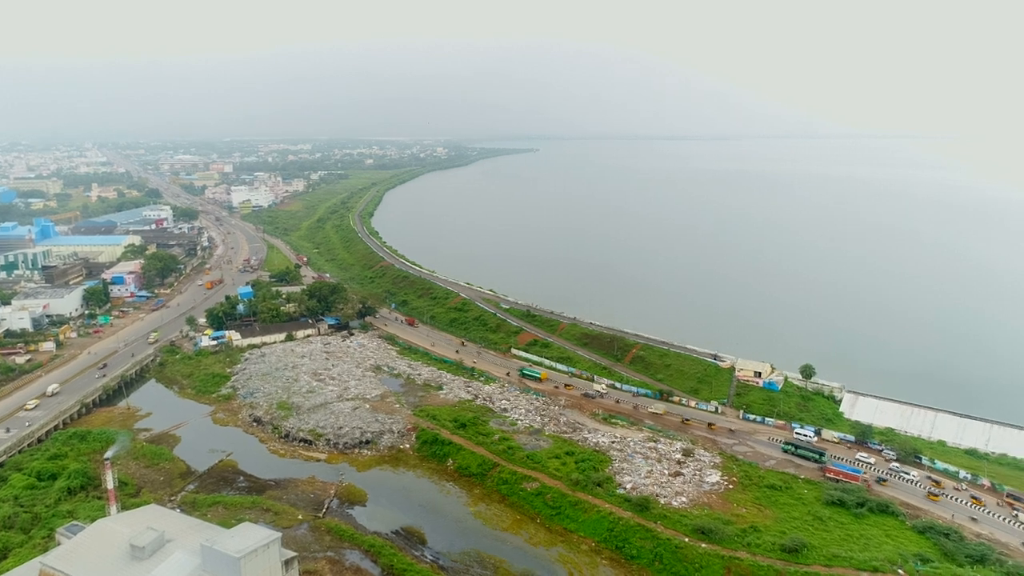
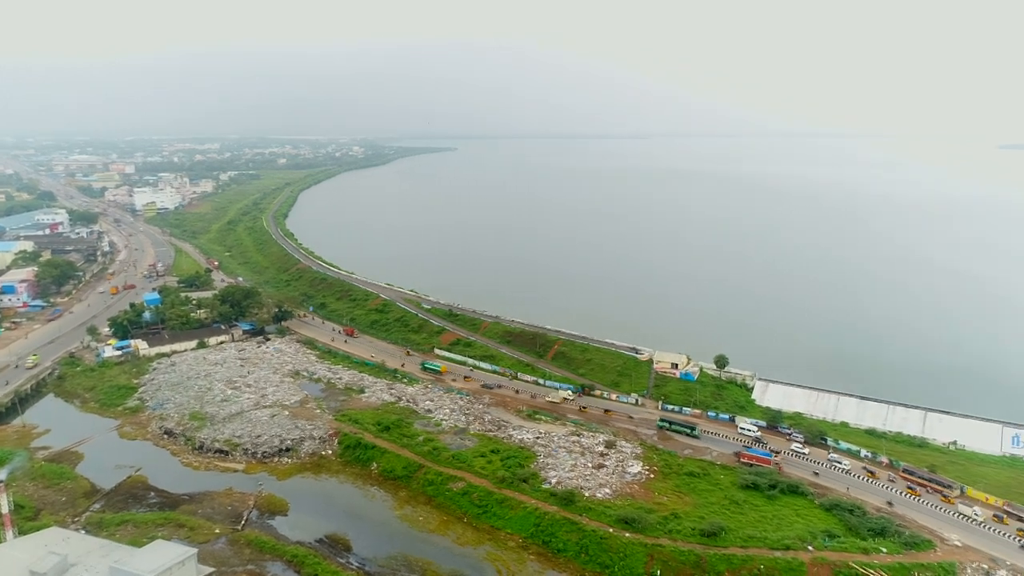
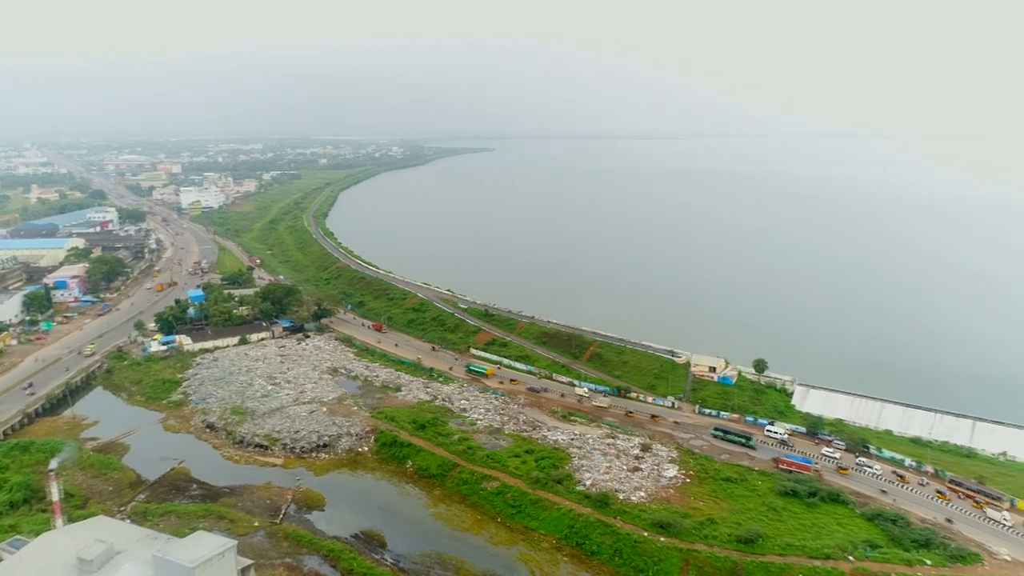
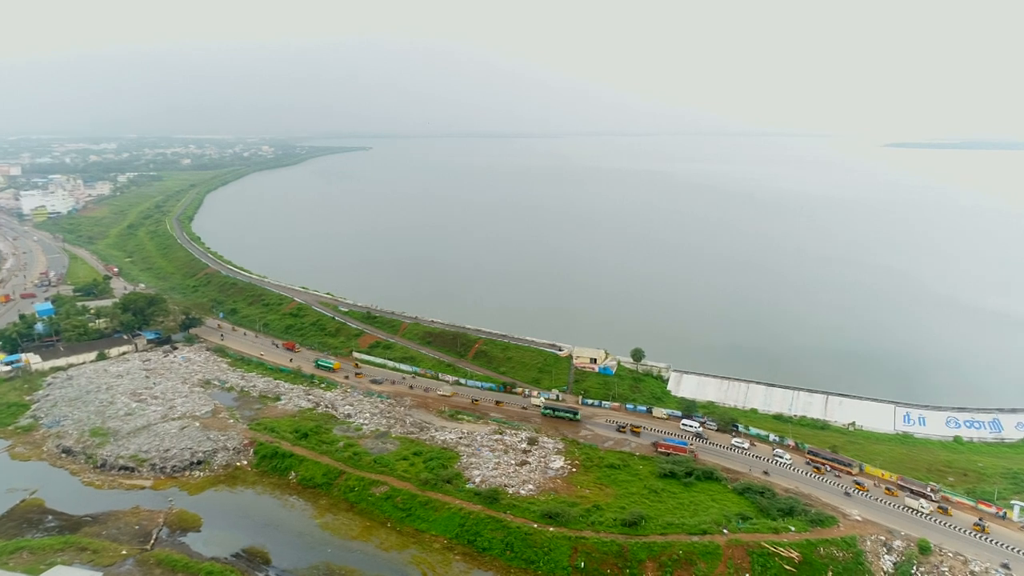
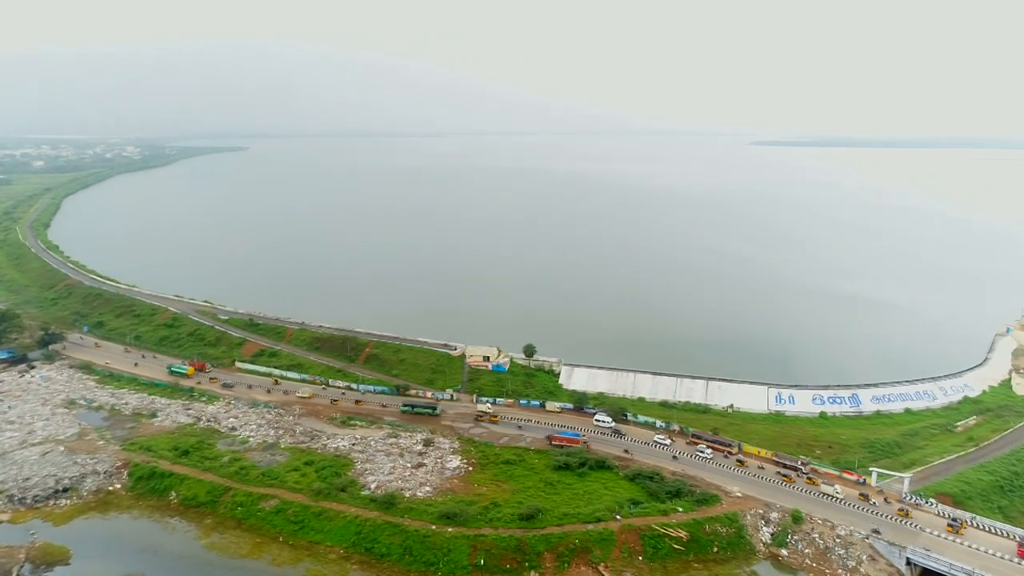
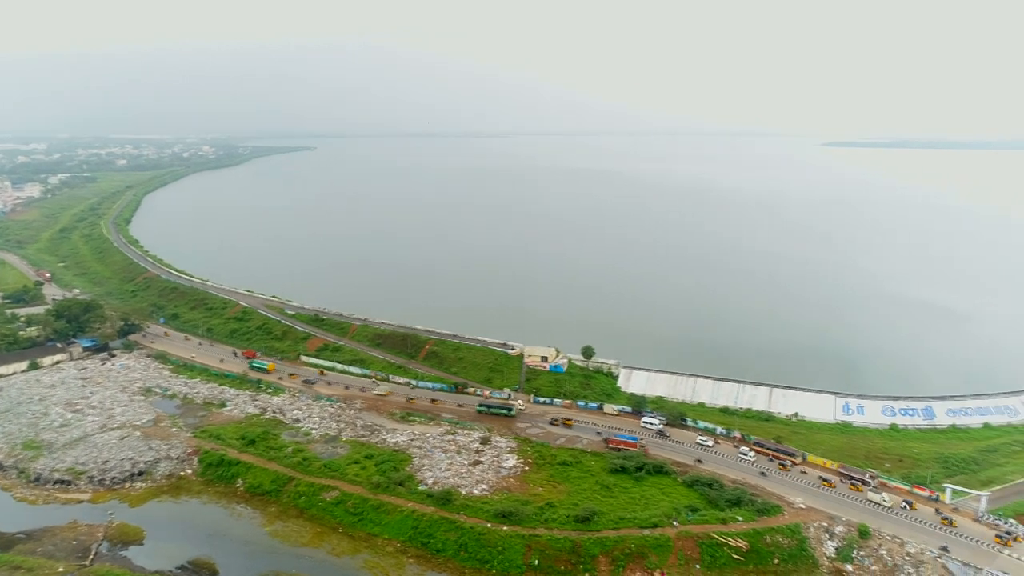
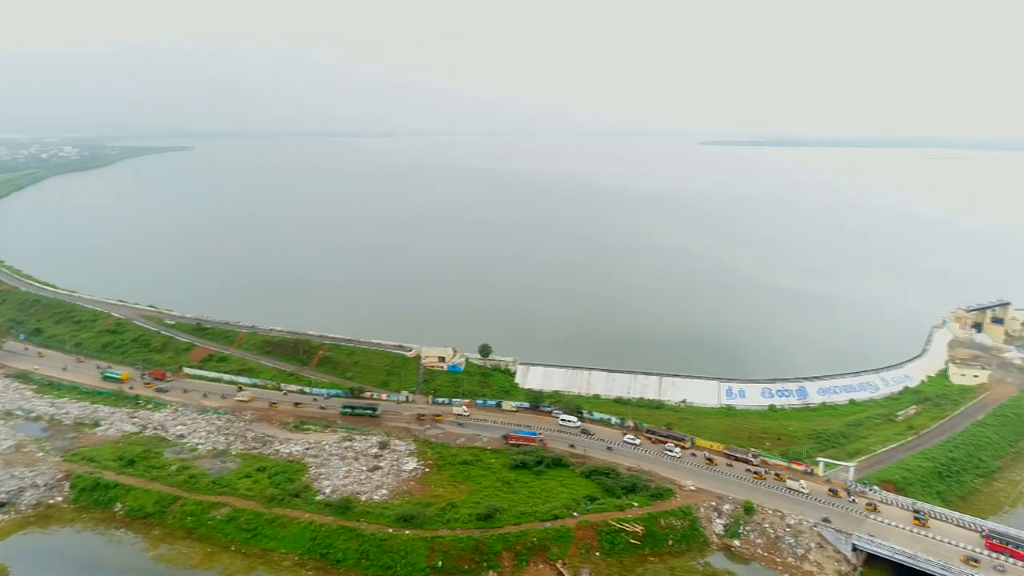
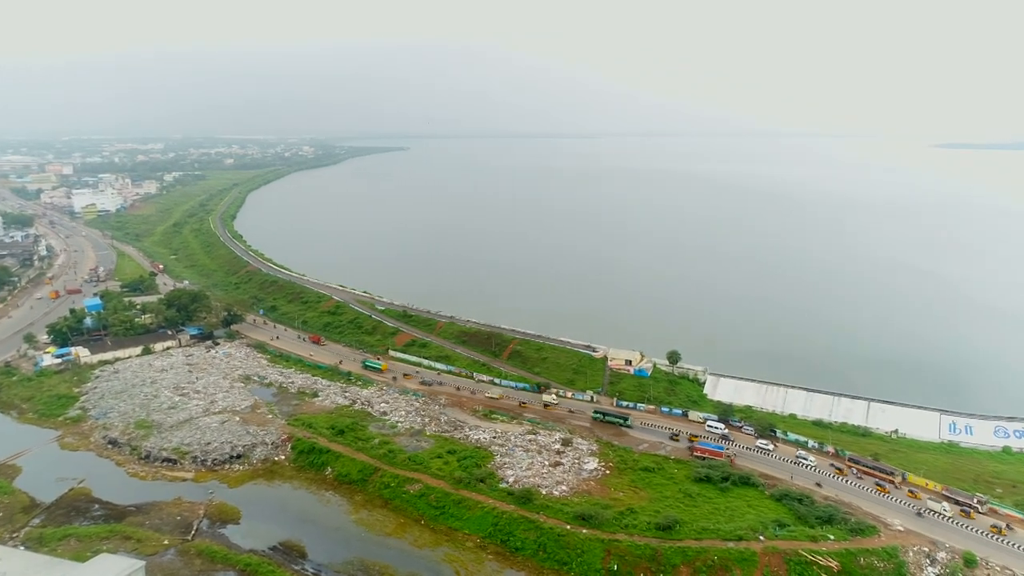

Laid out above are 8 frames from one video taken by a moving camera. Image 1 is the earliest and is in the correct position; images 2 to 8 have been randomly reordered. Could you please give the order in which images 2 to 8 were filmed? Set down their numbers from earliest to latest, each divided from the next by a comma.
3, 2, 8, 4, 6, 5, 7
